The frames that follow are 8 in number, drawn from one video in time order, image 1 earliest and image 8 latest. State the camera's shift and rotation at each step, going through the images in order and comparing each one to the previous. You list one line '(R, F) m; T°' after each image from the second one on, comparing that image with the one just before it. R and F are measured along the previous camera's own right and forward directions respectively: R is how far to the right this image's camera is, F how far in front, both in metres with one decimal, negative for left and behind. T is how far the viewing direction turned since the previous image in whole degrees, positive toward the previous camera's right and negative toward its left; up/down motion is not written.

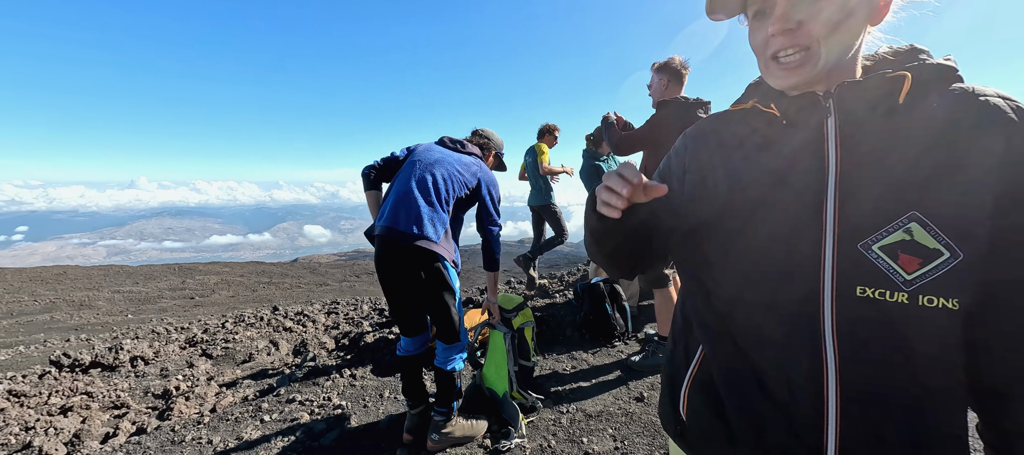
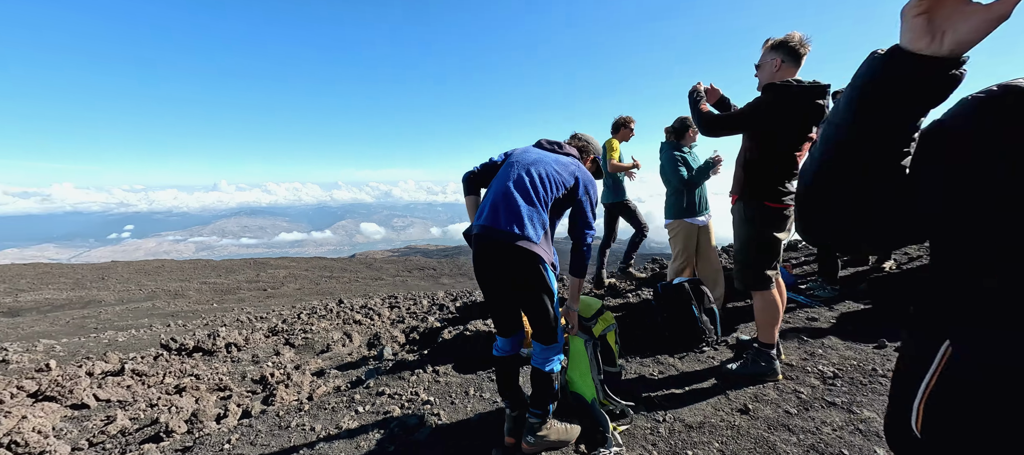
(-0.2, 0.0) m; -7°
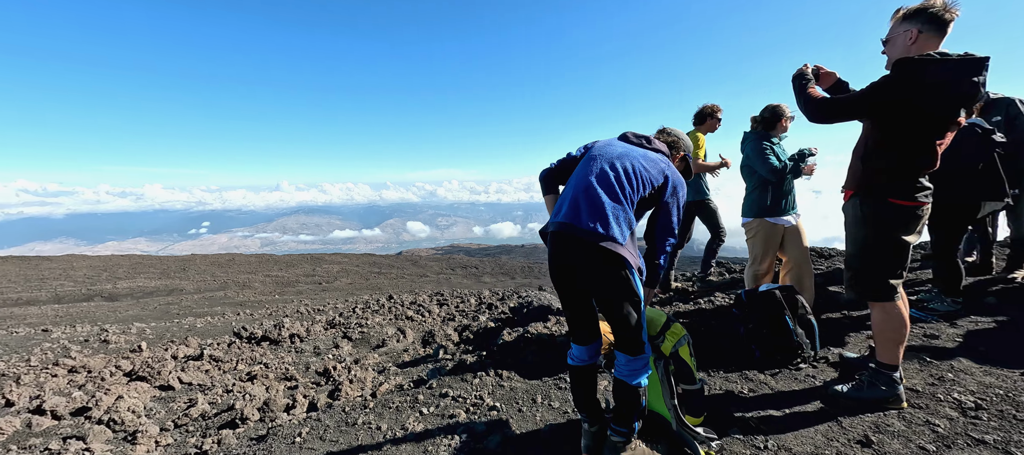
(-0.2, +0.2) m; -6°
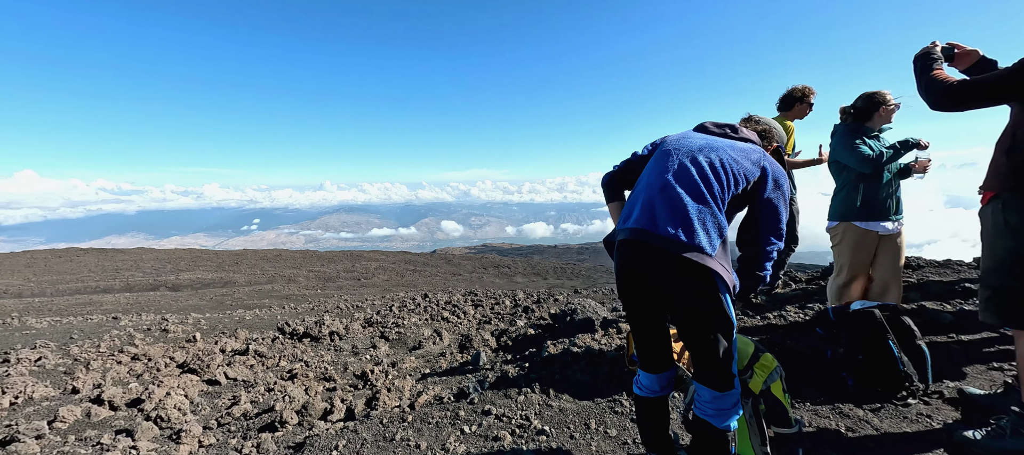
(-0.1, +0.3) m; -5°
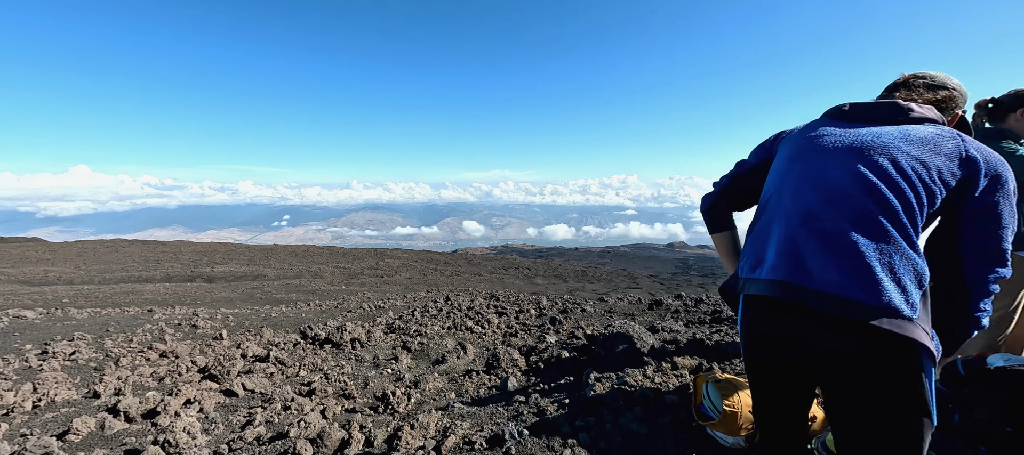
(-0.2, +0.4) m; -3°
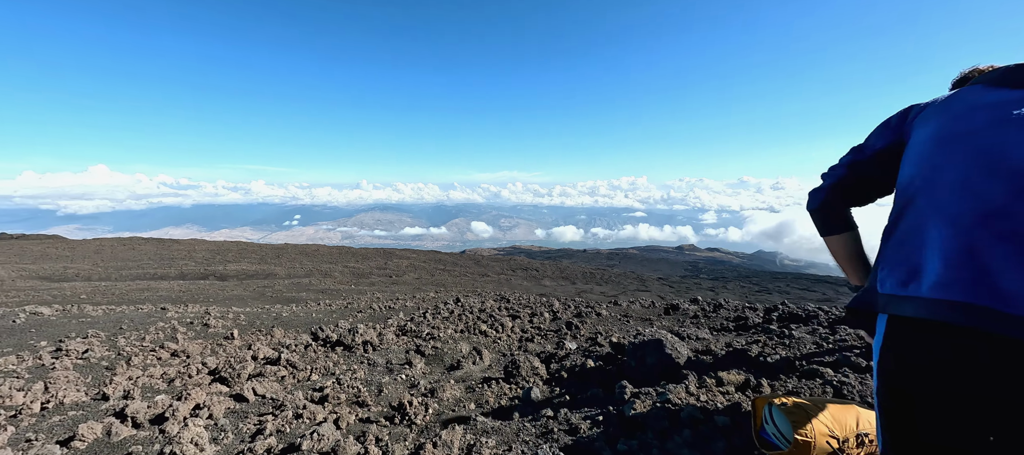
(-0.2, +0.3) m; -1°
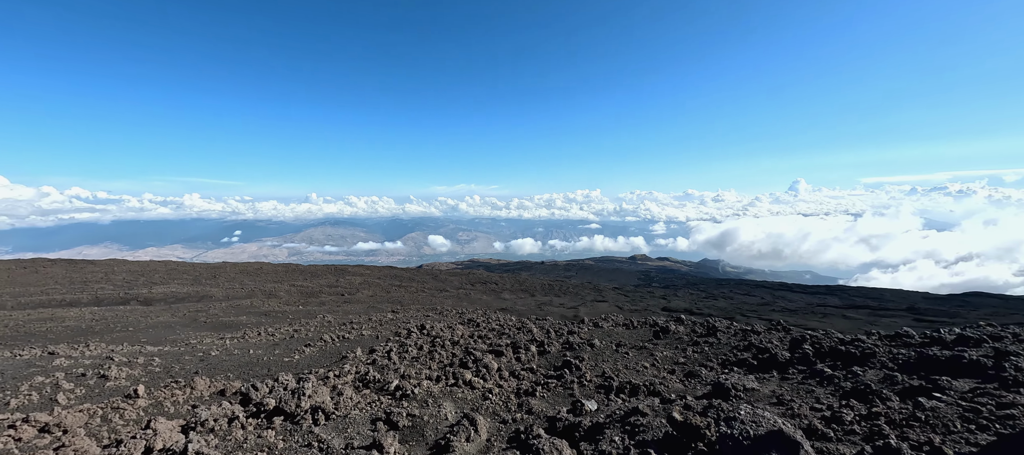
(-0.6, +1.7) m; +6°
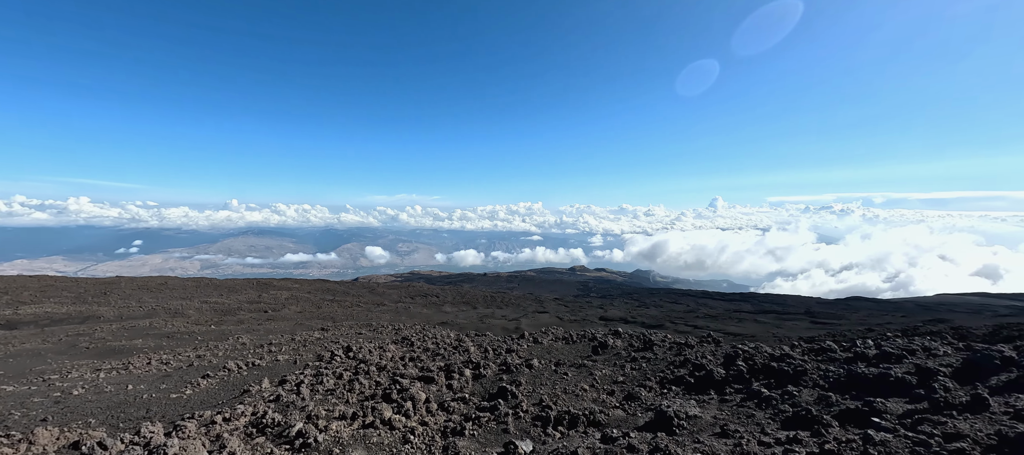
(+0.2, +0.7) m; +8°
